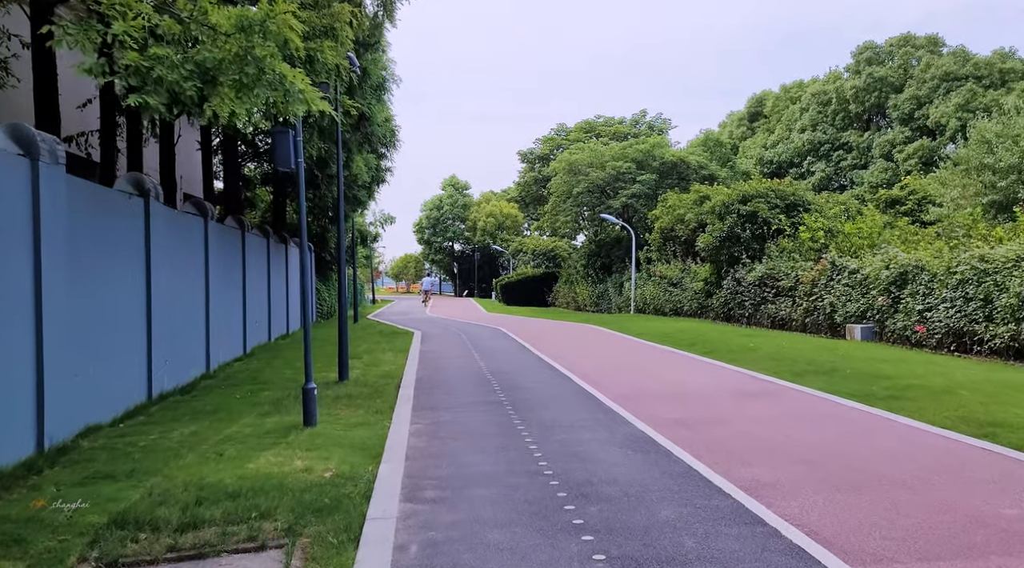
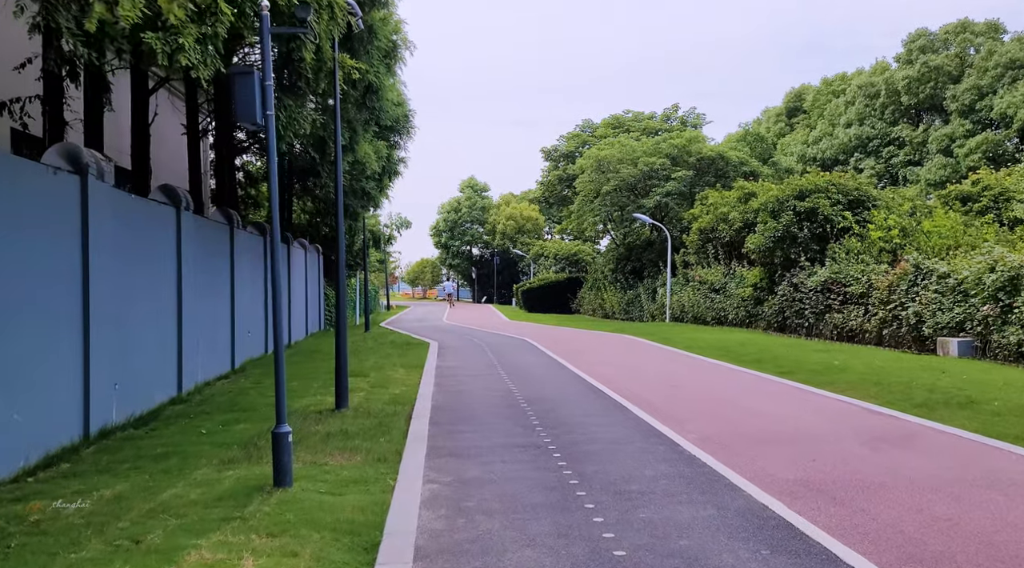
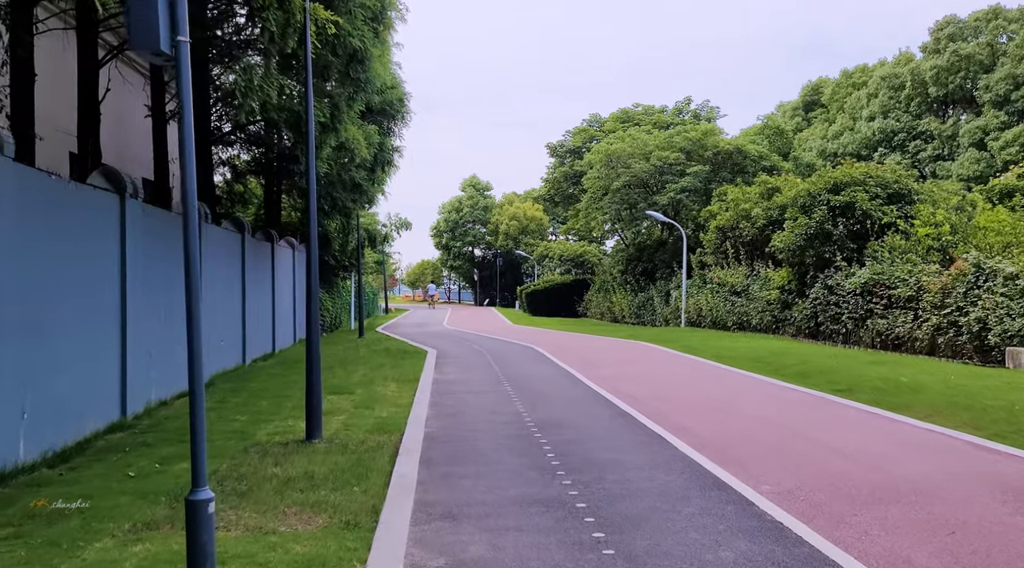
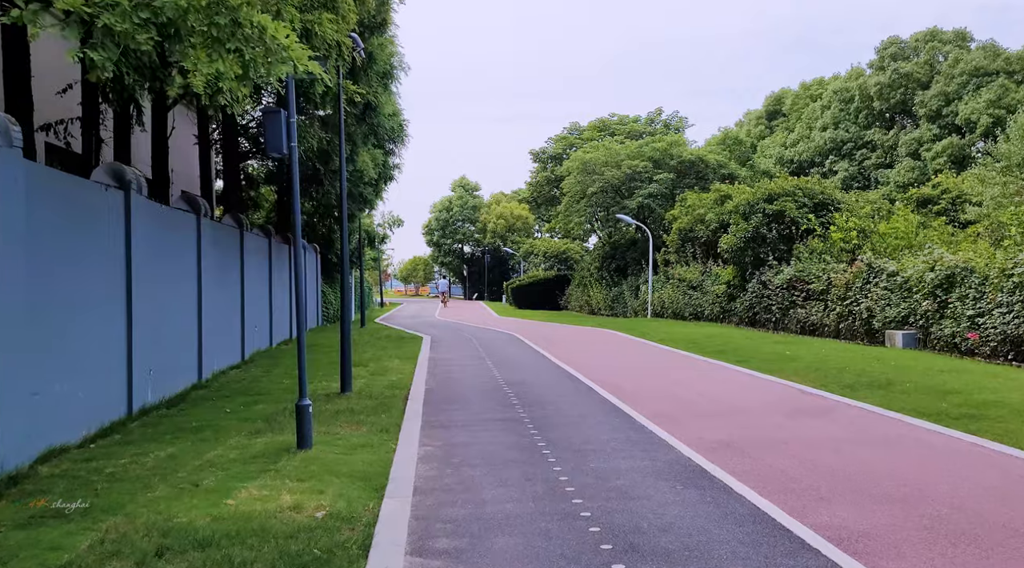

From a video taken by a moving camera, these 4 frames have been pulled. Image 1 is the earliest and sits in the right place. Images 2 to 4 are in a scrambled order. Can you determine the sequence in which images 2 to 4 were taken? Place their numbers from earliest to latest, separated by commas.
4, 2, 3
